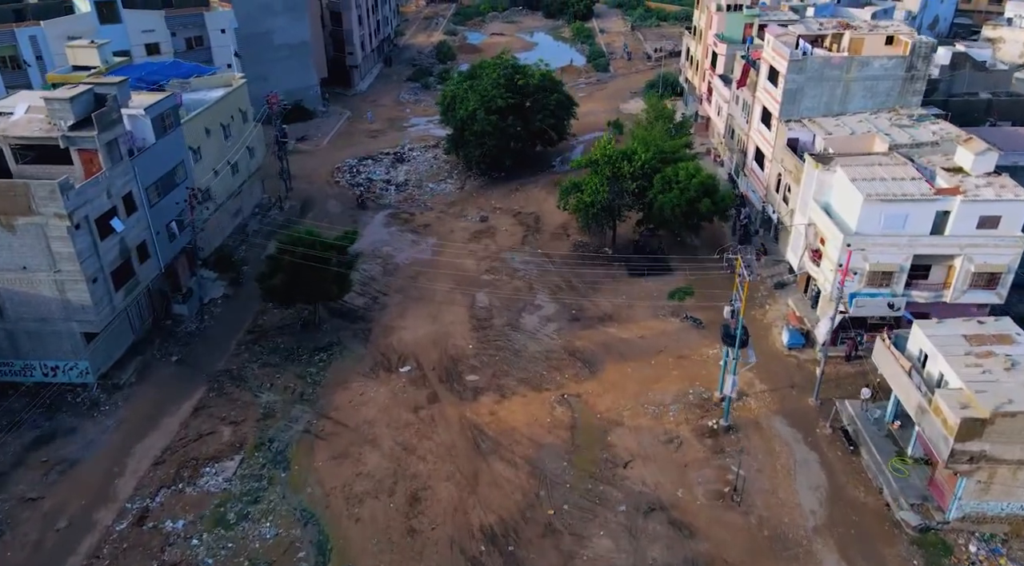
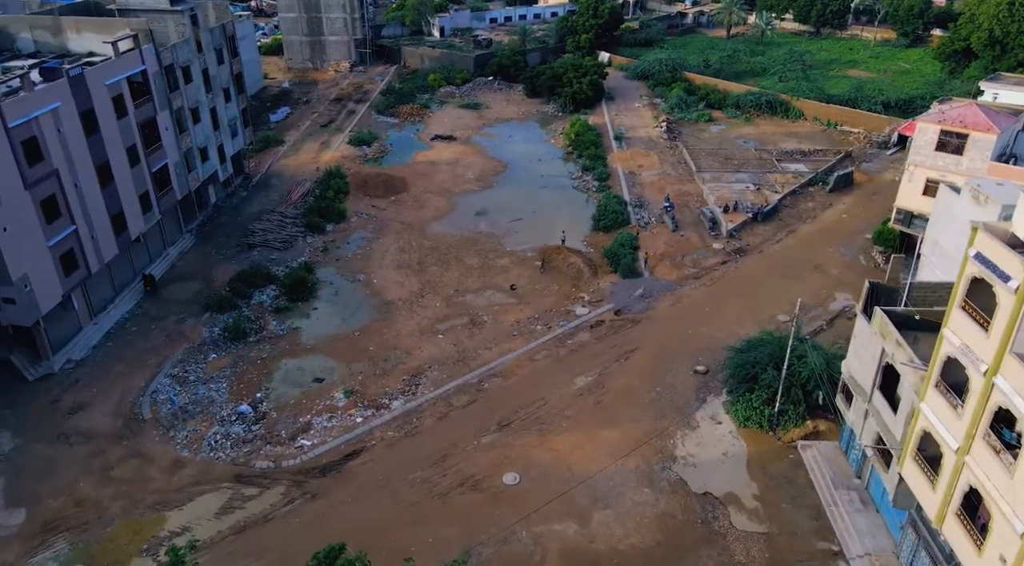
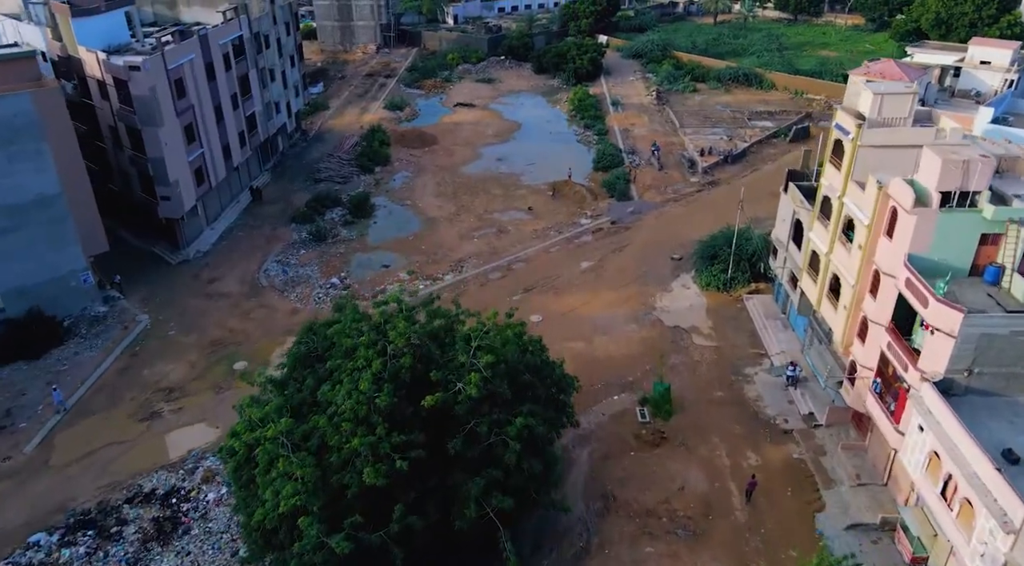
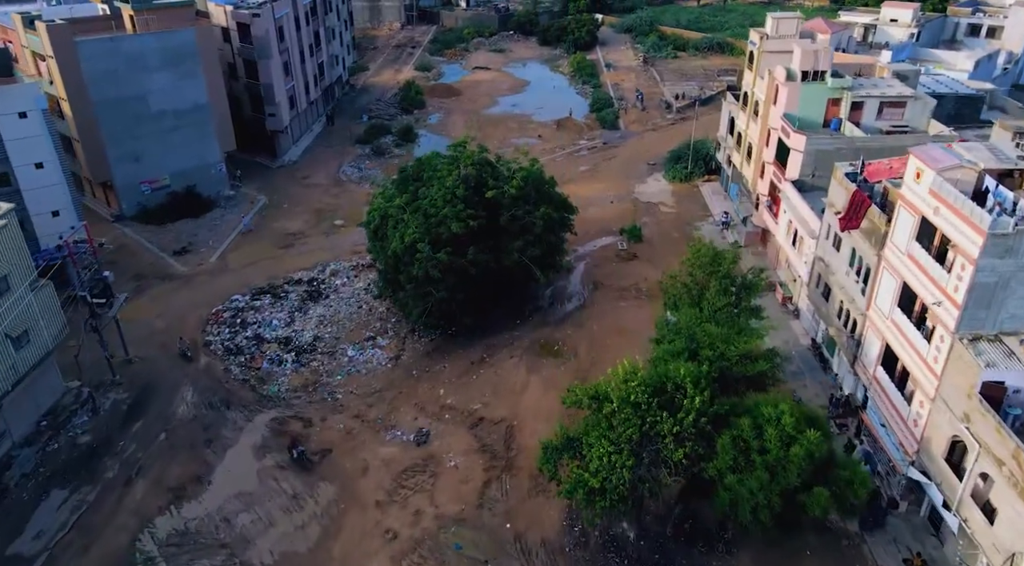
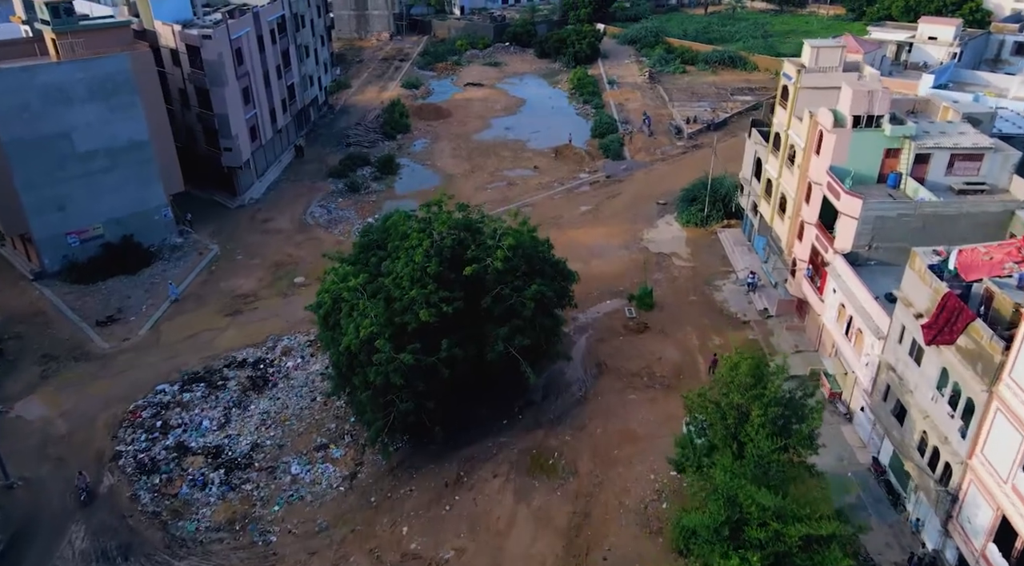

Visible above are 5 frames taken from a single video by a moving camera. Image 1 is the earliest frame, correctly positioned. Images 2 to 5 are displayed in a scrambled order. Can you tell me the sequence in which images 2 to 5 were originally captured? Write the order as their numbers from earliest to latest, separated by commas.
4, 5, 3, 2
